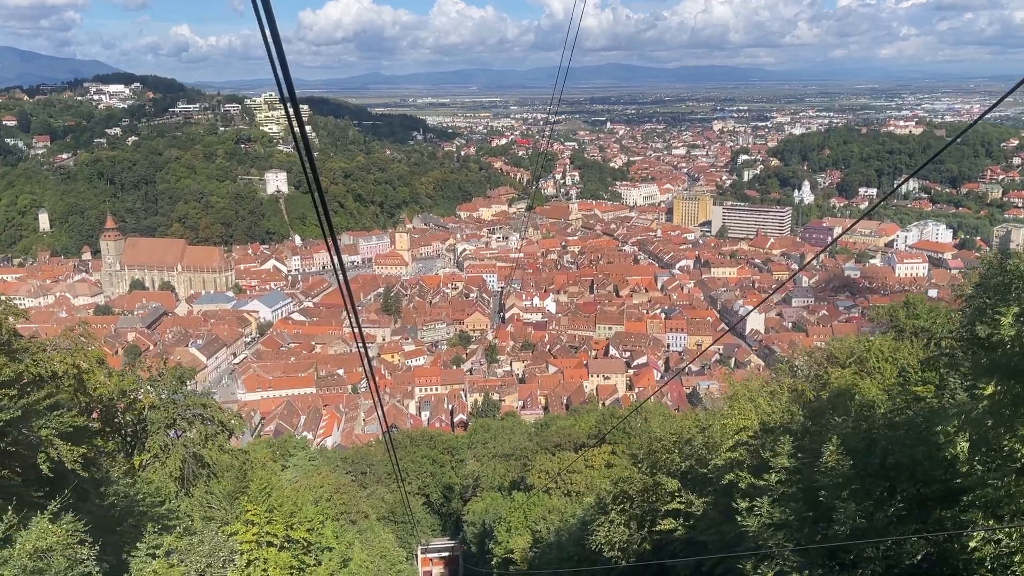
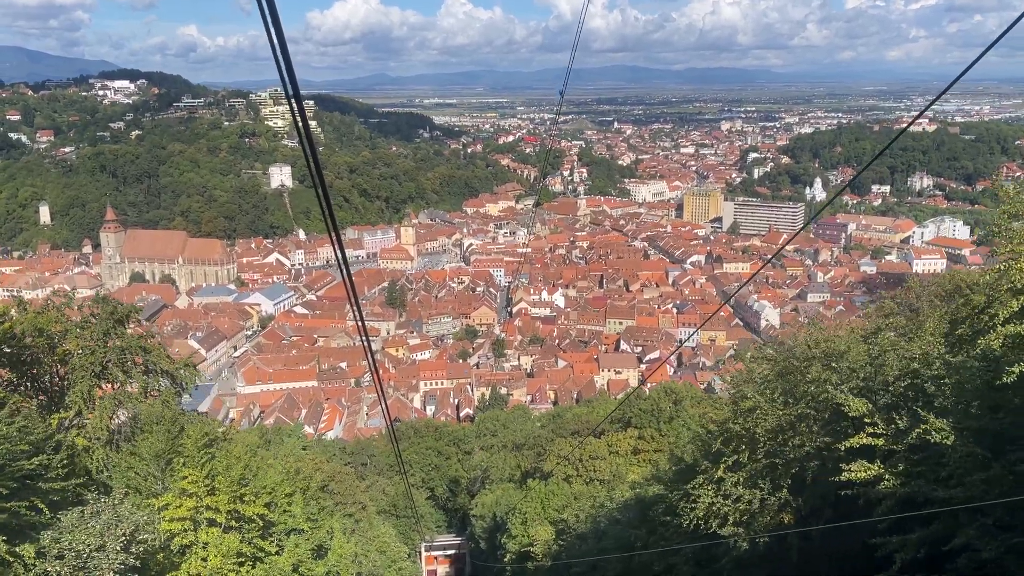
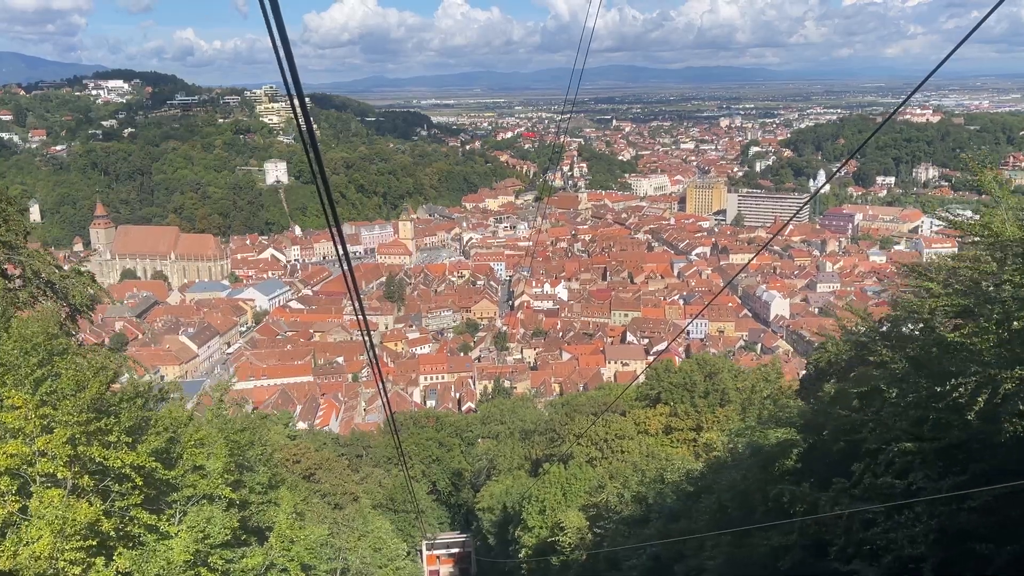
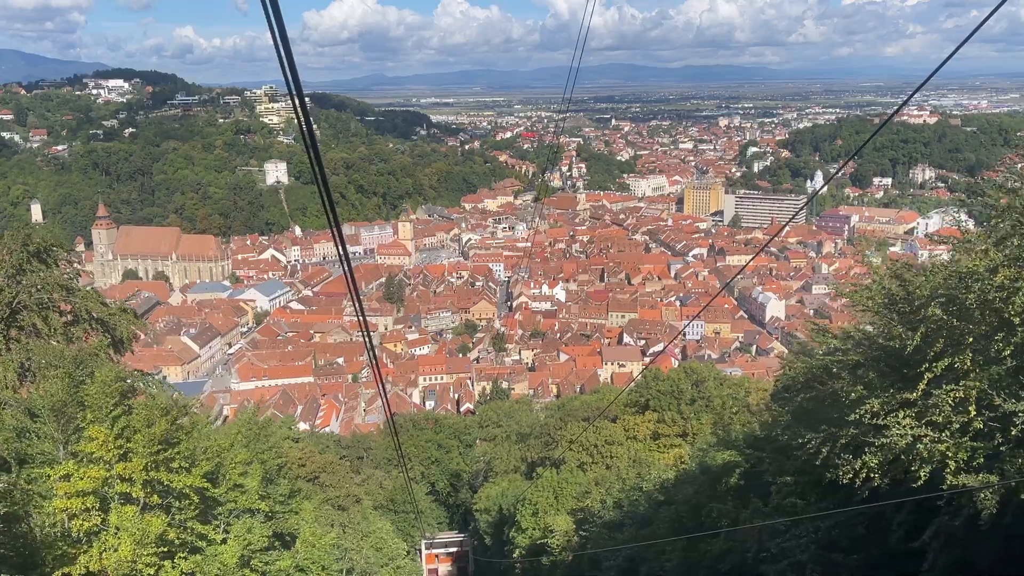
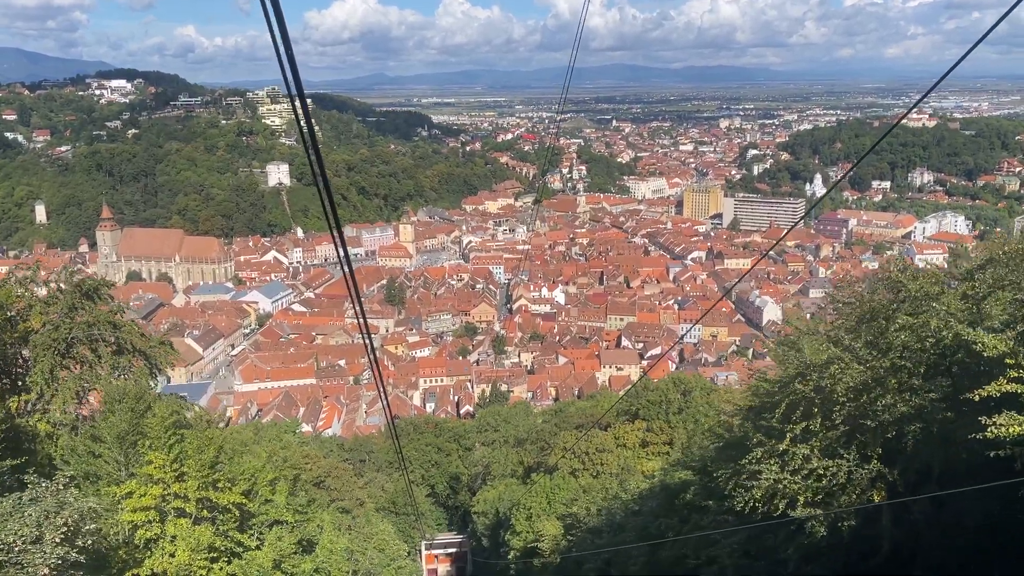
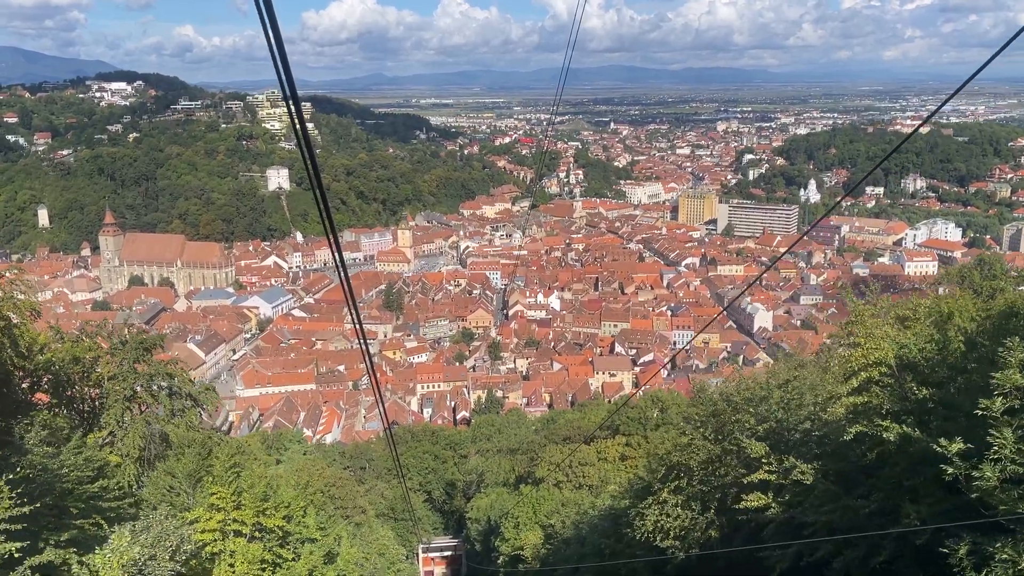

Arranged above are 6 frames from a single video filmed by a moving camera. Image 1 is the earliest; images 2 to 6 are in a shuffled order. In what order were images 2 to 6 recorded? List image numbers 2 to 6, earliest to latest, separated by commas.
6, 2, 5, 4, 3
